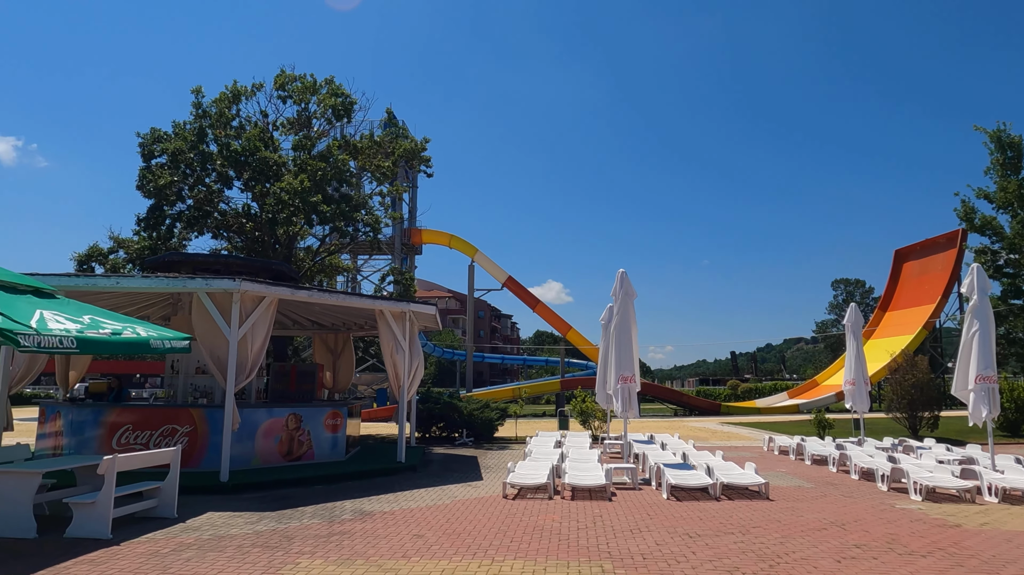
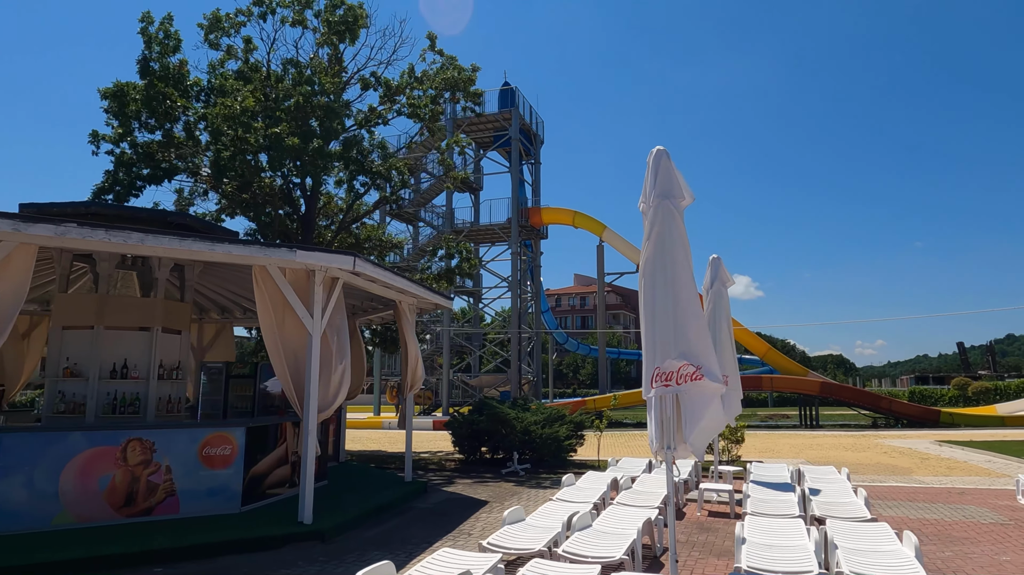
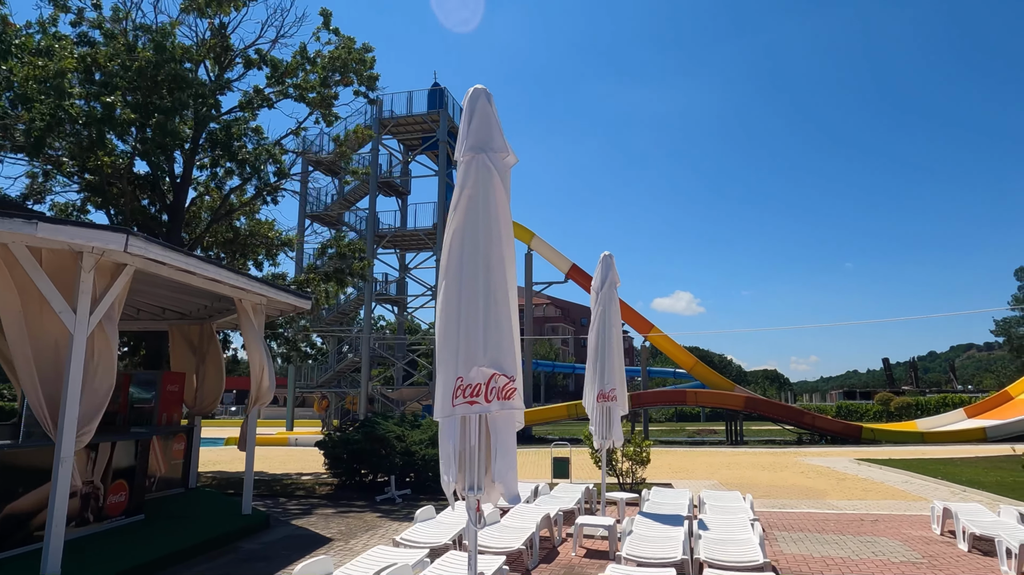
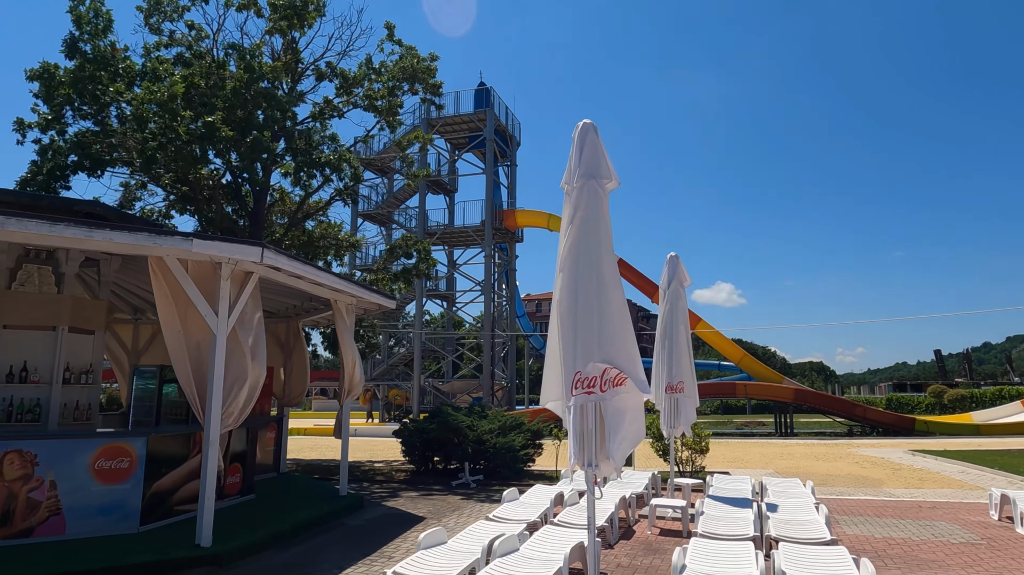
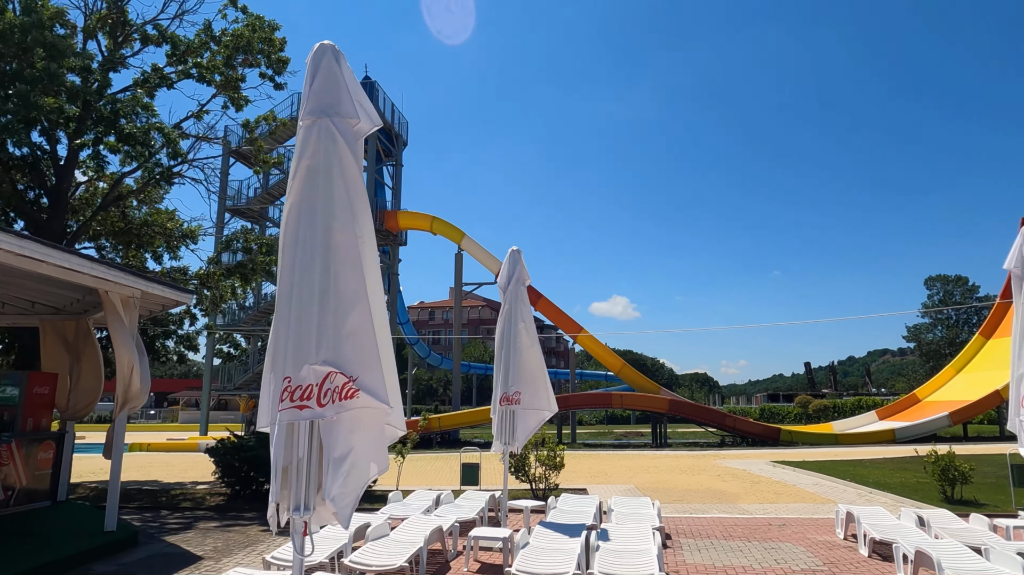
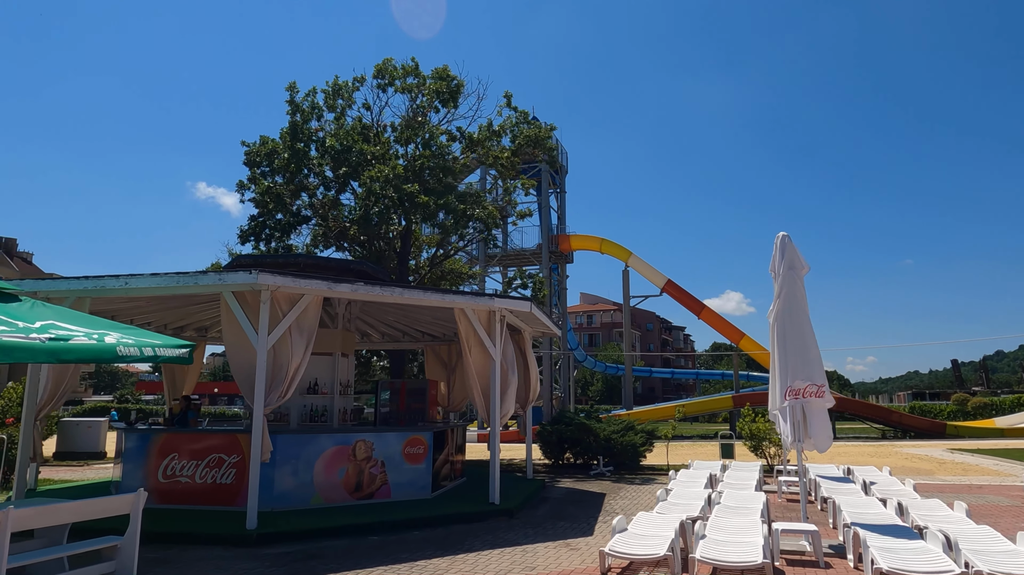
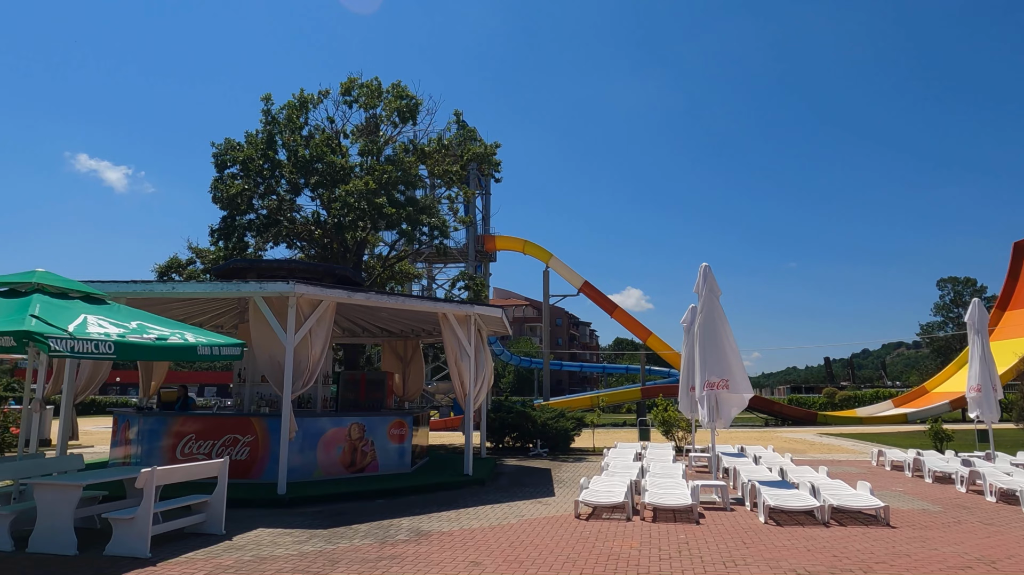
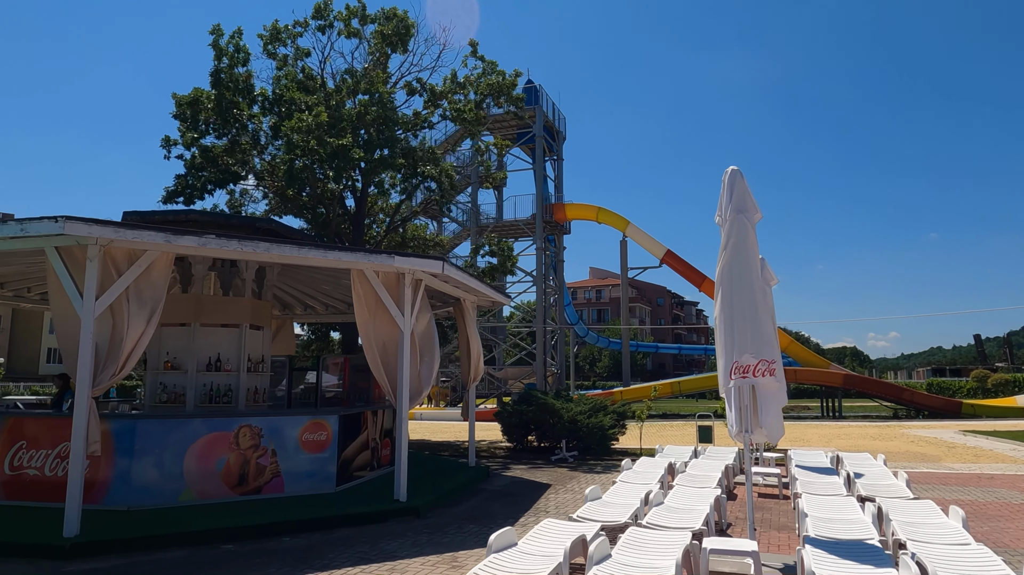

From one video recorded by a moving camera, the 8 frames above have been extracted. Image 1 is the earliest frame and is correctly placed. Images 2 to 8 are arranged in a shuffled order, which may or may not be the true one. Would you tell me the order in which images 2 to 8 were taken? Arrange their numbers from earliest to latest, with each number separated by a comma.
7, 6, 8, 2, 4, 3, 5
